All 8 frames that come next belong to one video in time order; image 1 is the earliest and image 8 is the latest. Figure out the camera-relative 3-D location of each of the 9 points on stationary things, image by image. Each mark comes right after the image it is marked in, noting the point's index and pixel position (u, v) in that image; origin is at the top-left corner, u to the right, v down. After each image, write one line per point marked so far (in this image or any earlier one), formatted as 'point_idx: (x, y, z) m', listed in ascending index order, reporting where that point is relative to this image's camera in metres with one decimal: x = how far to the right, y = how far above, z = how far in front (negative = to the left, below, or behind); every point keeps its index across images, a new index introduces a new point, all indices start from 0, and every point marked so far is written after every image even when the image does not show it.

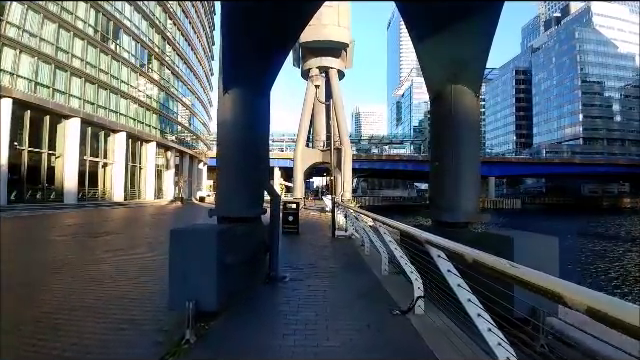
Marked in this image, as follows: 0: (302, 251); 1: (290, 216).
0: (-0.4, -1.5, +9.1) m
1: (-1.0, -1.2, +15.0) m
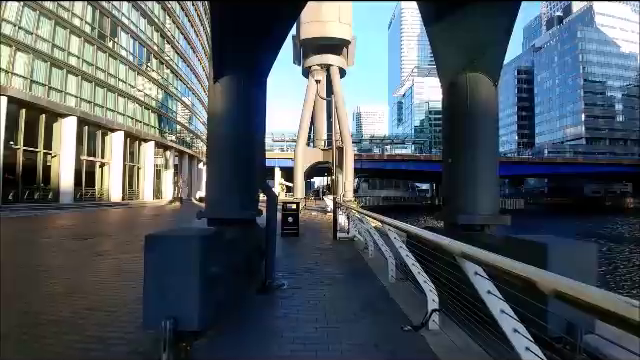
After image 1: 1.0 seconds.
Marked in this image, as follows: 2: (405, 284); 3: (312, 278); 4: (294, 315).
0: (-0.4, -1.5, +8.7) m
1: (-1.0, -1.2, +14.6) m
2: (+1.1, -1.4, +5.8) m
3: (-0.1, -1.4, +6.3) m
4: (-0.3, -1.4, +4.7) m
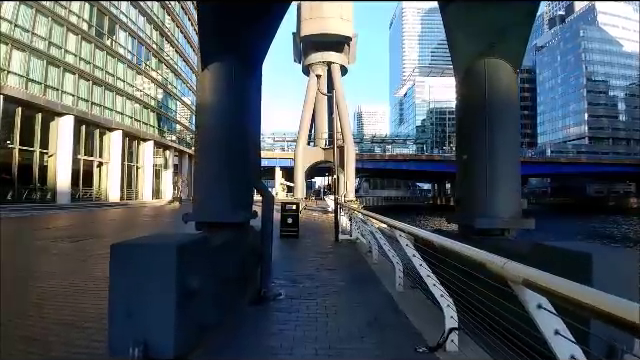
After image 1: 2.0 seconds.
0: (-0.3, -1.5, +8.3) m
1: (-1.0, -1.2, +14.2) m
2: (+1.2, -1.4, +5.4) m
3: (-0.1, -1.4, +5.9) m
4: (-0.3, -1.4, +4.3) m
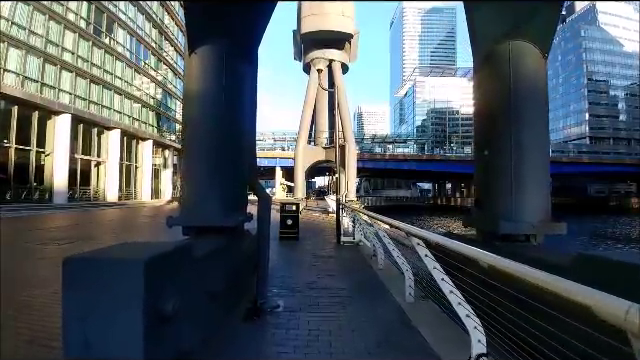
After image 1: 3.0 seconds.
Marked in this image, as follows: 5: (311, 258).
0: (-0.3, -1.5, +8.0) m
1: (-1.0, -1.2, +13.9) m
2: (+1.2, -1.4, +5.1) m
3: (-0.1, -1.4, +5.6) m
4: (-0.2, -1.4, +3.9) m
5: (-0.2, -1.5, +8.8) m
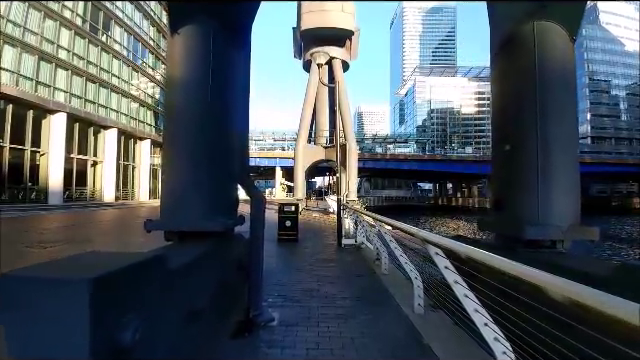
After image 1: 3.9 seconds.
0: (-0.3, -1.5, +7.6) m
1: (-1.0, -1.2, +13.5) m
2: (+1.2, -1.4, +4.7) m
3: (-0.1, -1.4, +5.2) m
4: (-0.2, -1.4, +3.5) m
5: (-0.2, -1.5, +8.4) m
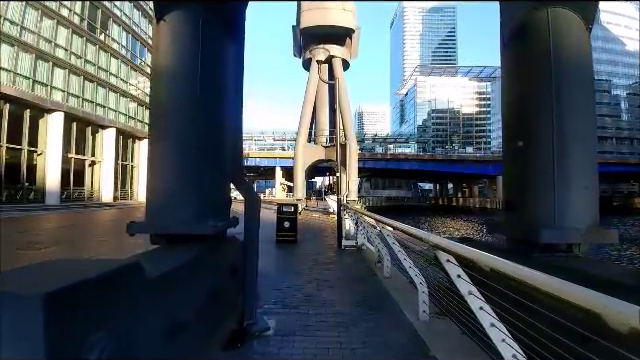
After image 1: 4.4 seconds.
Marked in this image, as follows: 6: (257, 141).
0: (-0.3, -1.5, +7.3) m
1: (-1.0, -1.2, +13.3) m
2: (+1.2, -1.4, +4.4) m
3: (-0.1, -1.4, +4.9) m
4: (-0.3, -1.4, +3.3) m
5: (-0.2, -1.5, +8.1) m
6: (-1.1, +0.6, +8.0) m
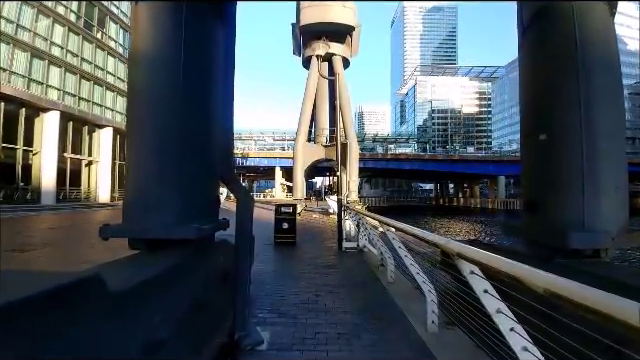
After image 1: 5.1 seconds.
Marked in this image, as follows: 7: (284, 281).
0: (-0.3, -1.5, +7.0) m
1: (-1.0, -1.2, +13.0) m
2: (+1.2, -1.4, +4.1) m
3: (-0.1, -1.4, +4.6) m
4: (-0.3, -1.4, +3.0) m
5: (-0.2, -1.5, +7.8) m
6: (-1.1, +0.7, +7.6) m
7: (-0.5, -1.4, +6.6) m
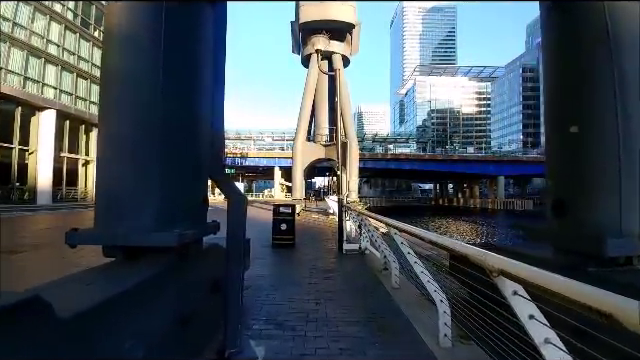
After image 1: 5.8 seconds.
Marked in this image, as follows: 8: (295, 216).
0: (-0.3, -1.4, +6.8) m
1: (-1.0, -1.2, +12.7) m
2: (+1.2, -1.4, +3.9) m
3: (-0.1, -1.4, +4.4) m
4: (-0.3, -1.4, +2.8) m
5: (-0.2, -1.5, +7.6) m
6: (-1.1, +0.7, +7.4) m
7: (-0.5, -1.4, +6.4) m
8: (-0.7, -1.0, +12.9) m
